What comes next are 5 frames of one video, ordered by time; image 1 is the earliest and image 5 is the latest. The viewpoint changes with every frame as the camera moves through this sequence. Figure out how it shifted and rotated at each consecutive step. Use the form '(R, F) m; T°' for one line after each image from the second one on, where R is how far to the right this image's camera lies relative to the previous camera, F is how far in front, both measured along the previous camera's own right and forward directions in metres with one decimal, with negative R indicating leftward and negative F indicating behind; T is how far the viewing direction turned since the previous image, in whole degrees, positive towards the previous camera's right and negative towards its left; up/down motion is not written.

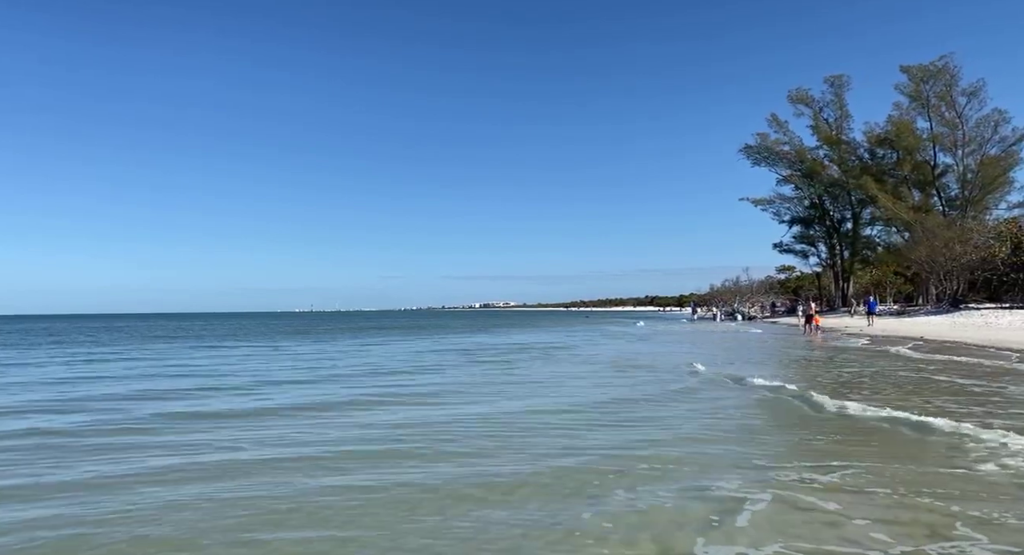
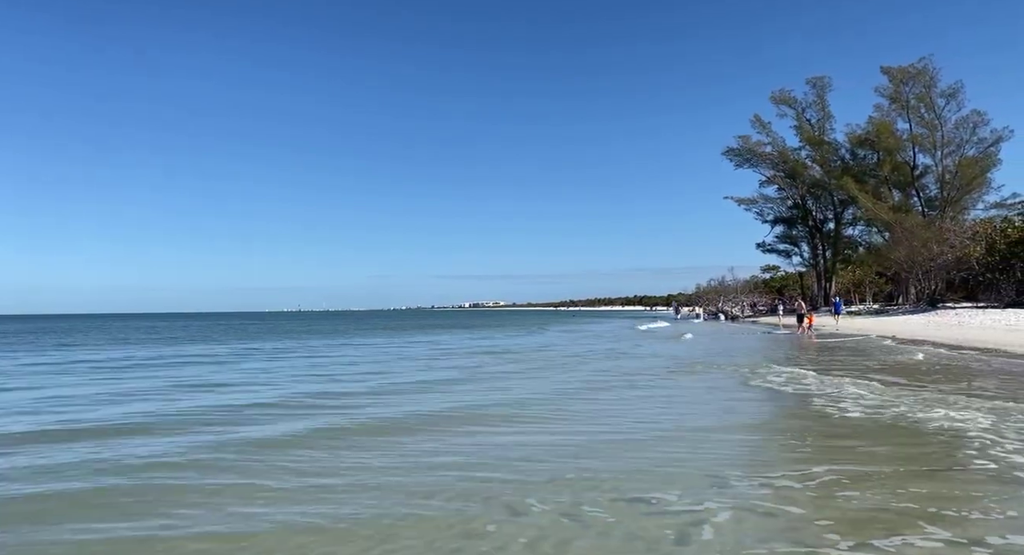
(+0.8, -0.5) m; +1°
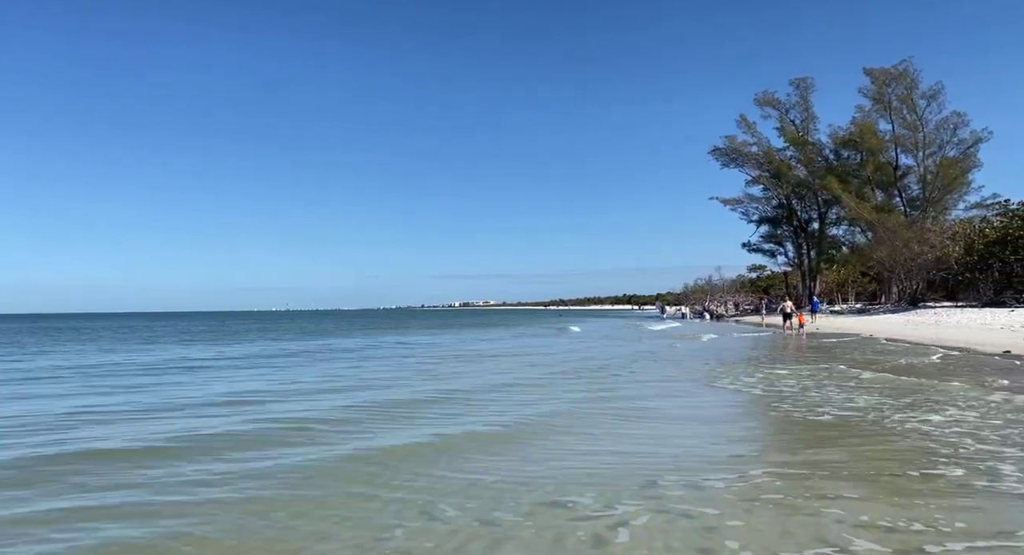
(+0.8, +0.1) m; +1°
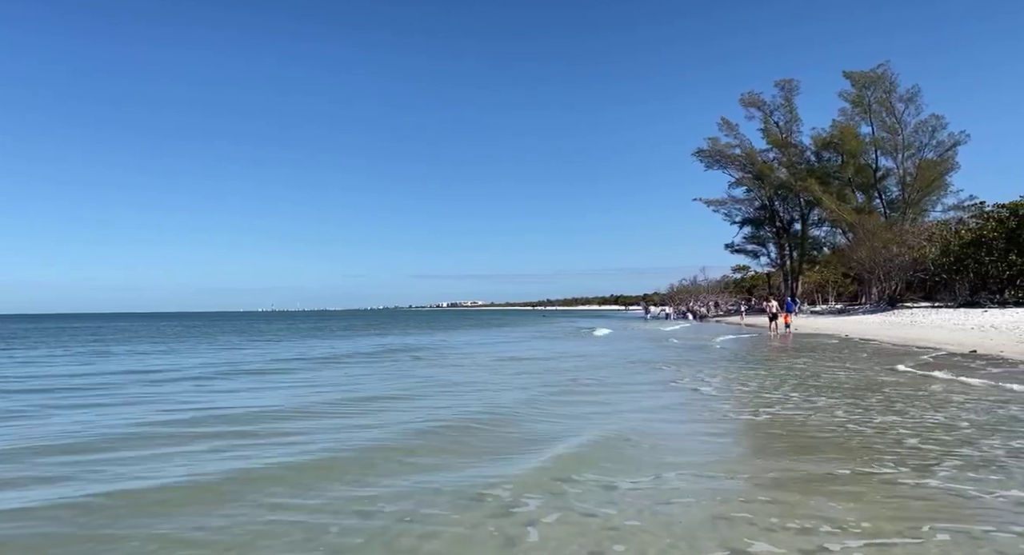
(+0.8, 0.0) m; +1°
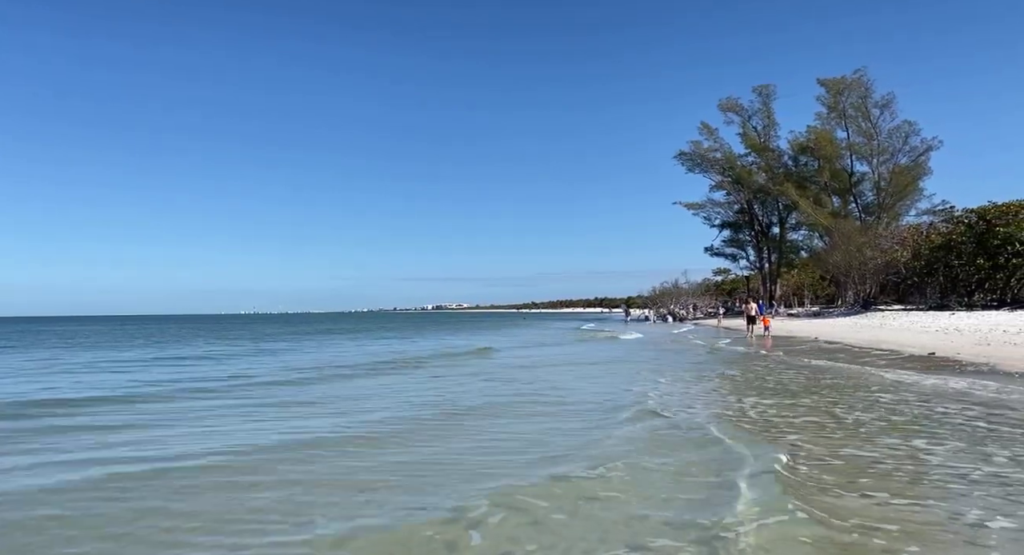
(+0.6, -0.8) m; +2°
